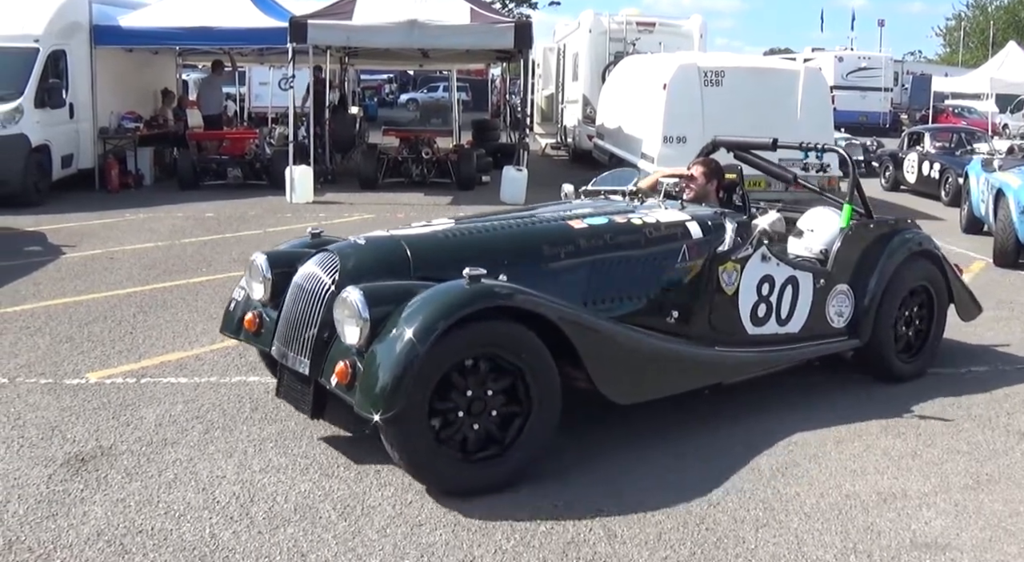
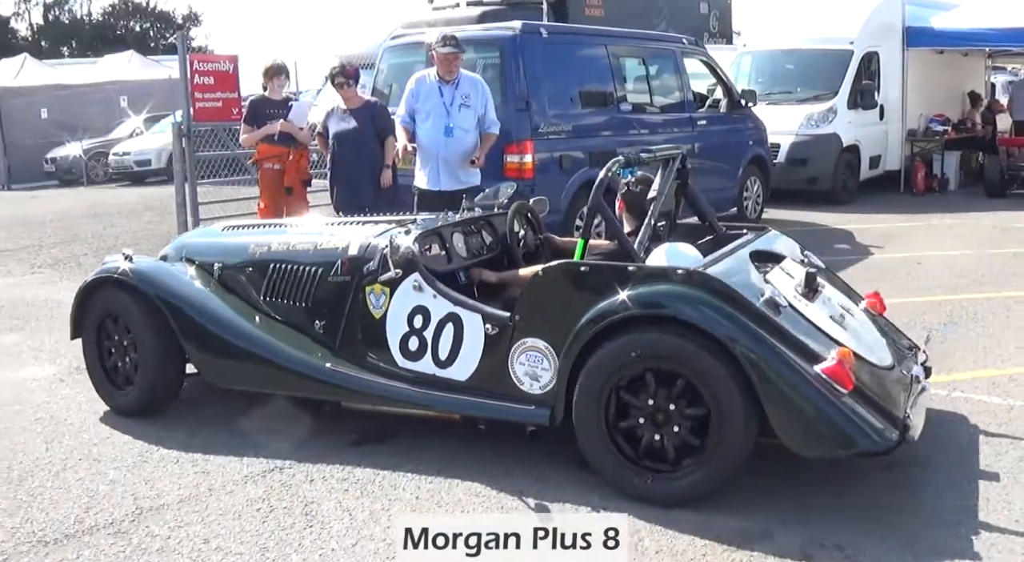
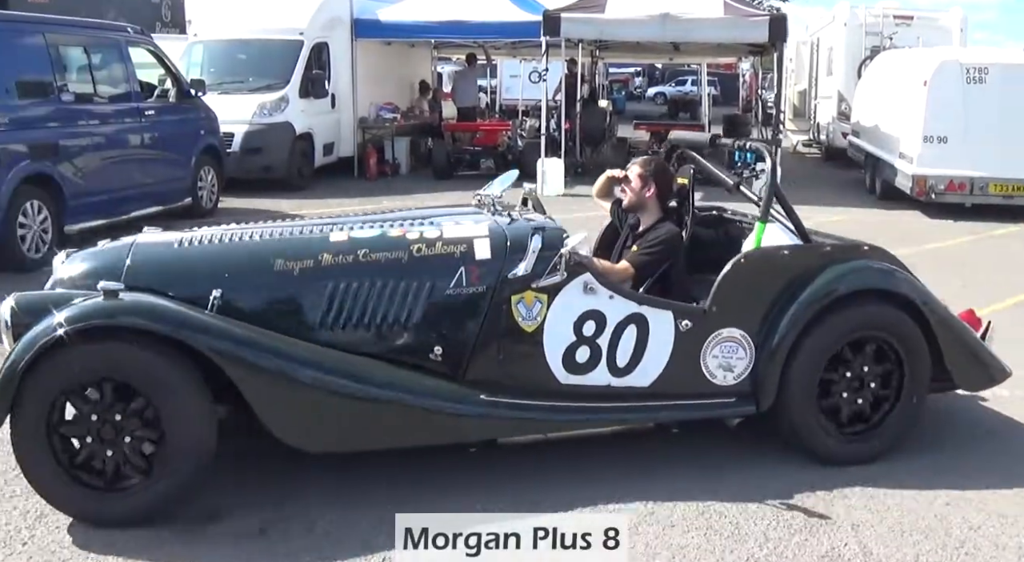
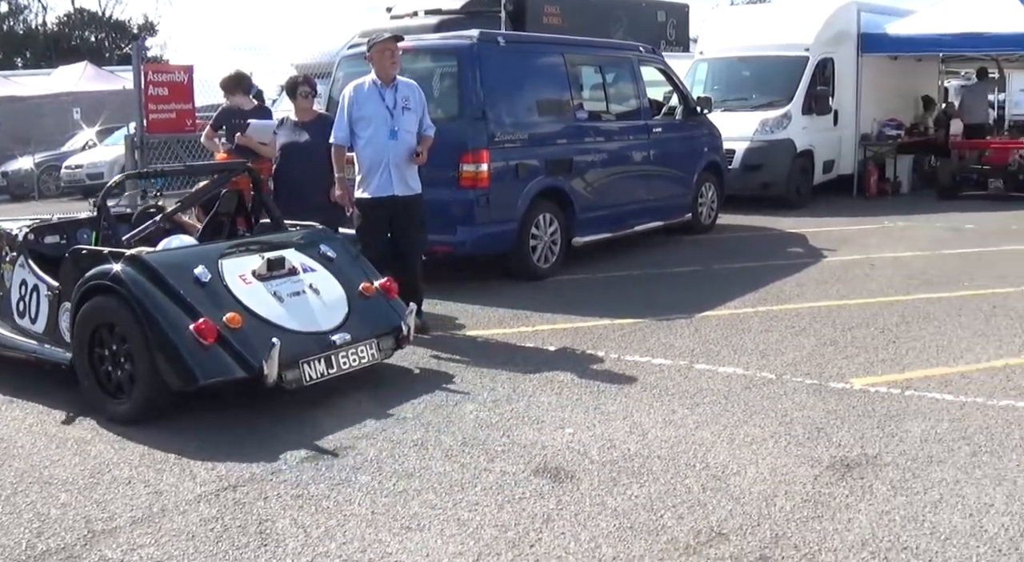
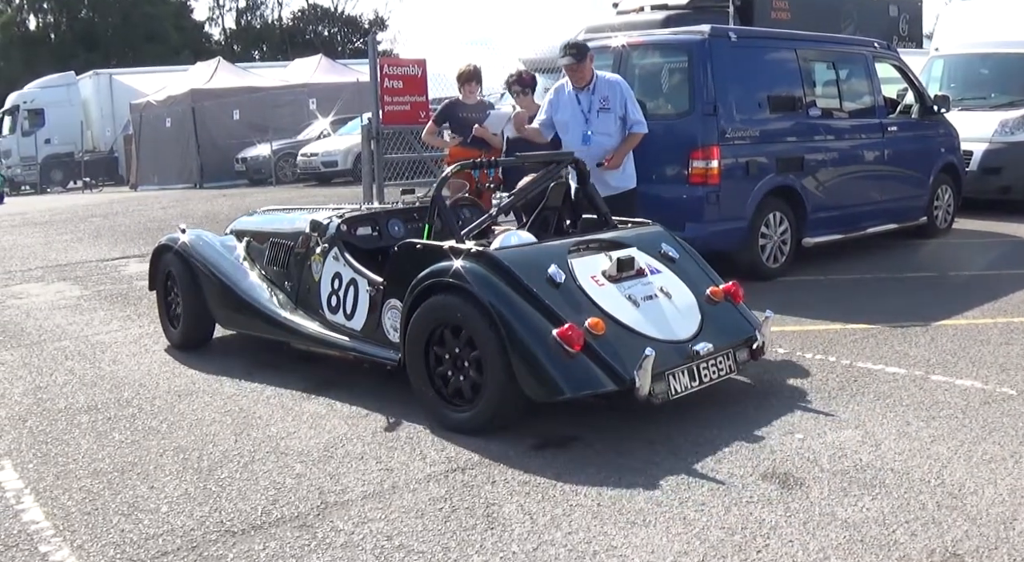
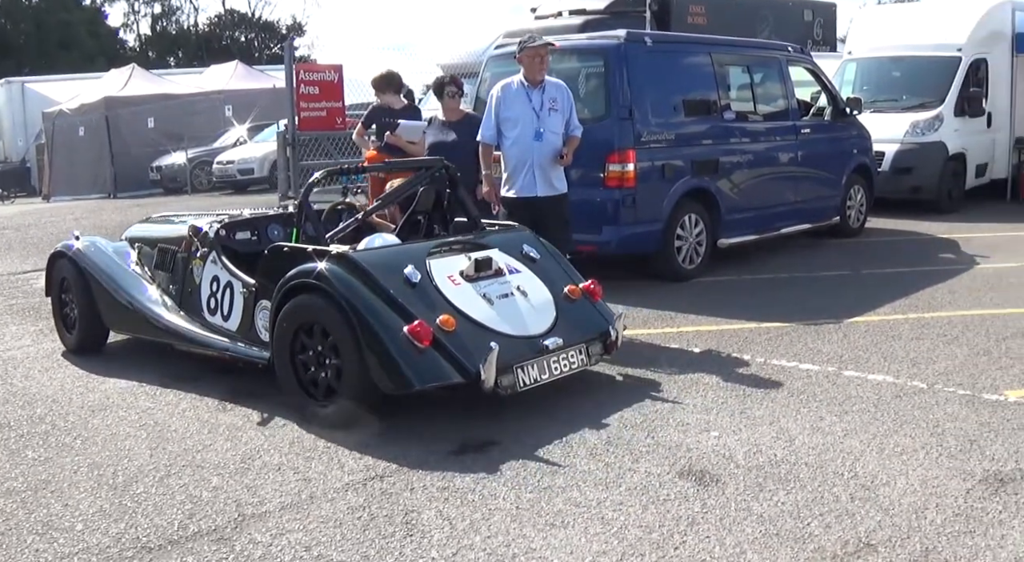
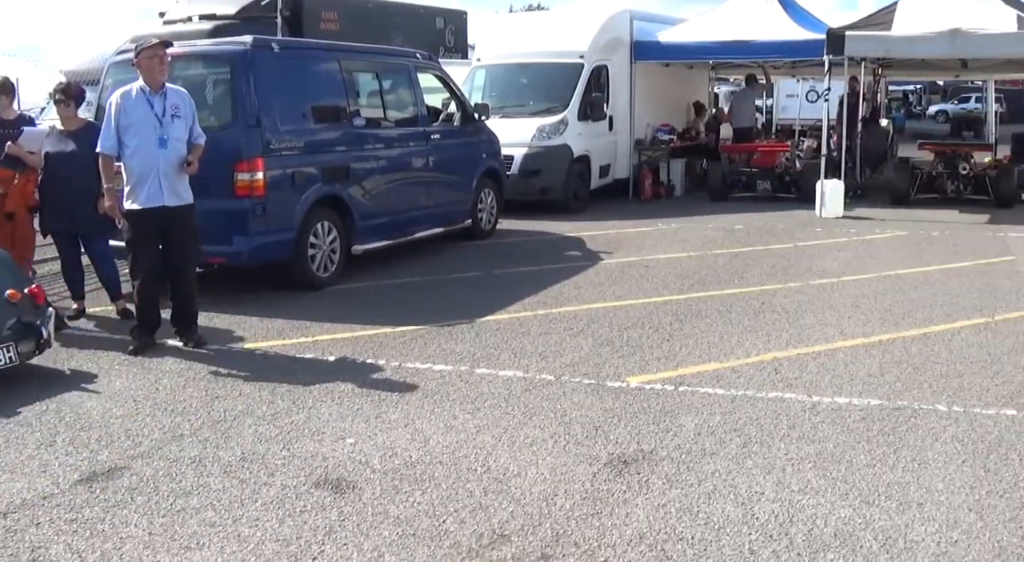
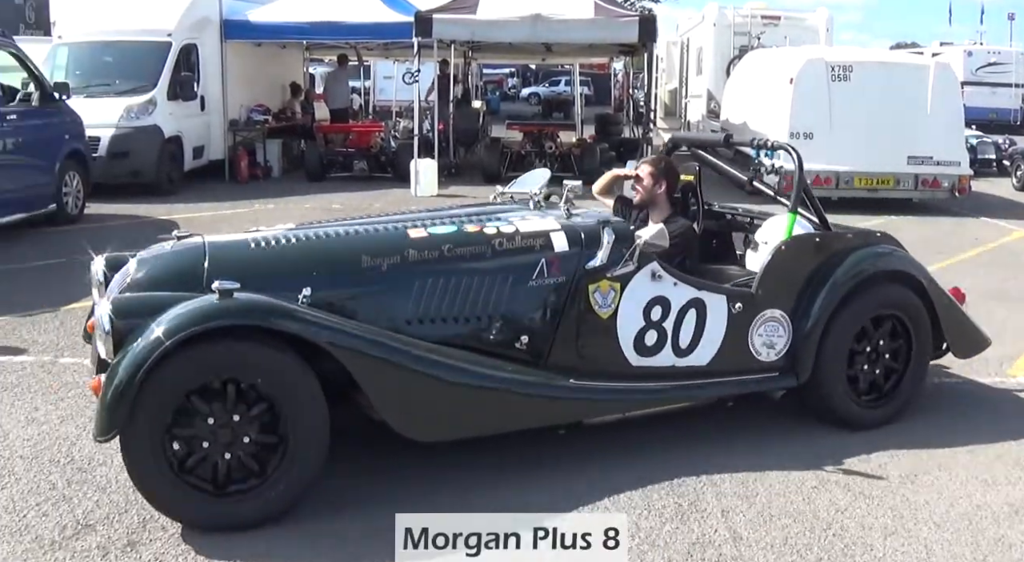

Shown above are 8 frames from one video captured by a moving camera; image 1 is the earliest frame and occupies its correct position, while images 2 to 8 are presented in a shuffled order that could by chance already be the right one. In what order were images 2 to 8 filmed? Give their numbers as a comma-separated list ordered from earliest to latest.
8, 3, 2, 5, 6, 4, 7
